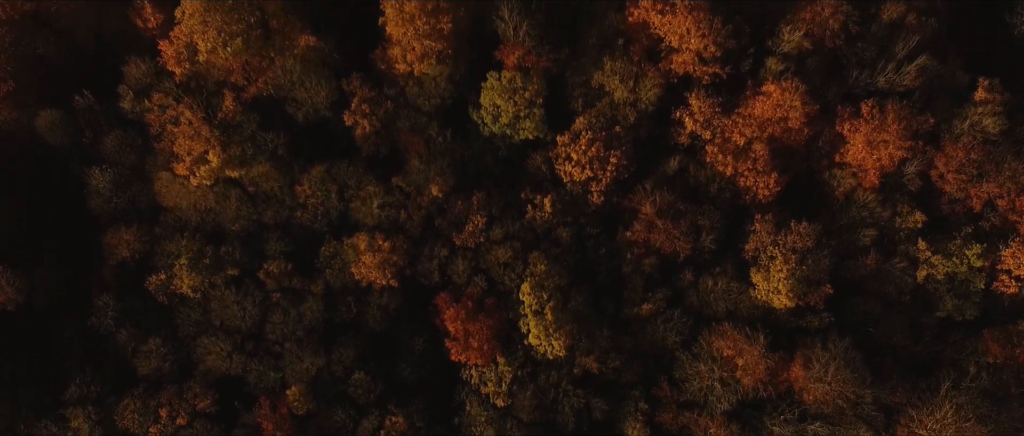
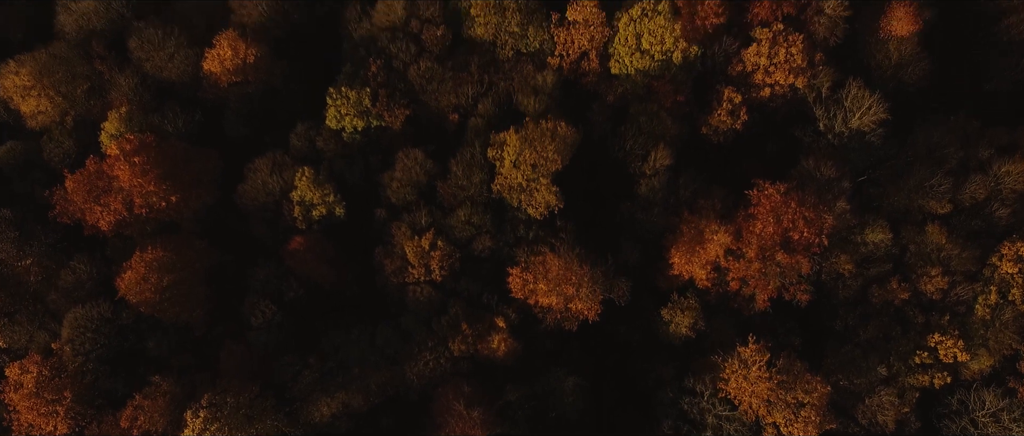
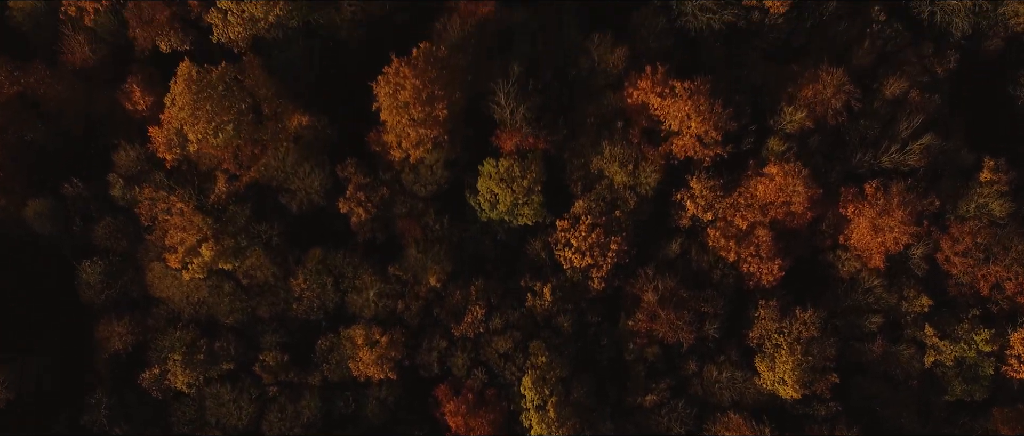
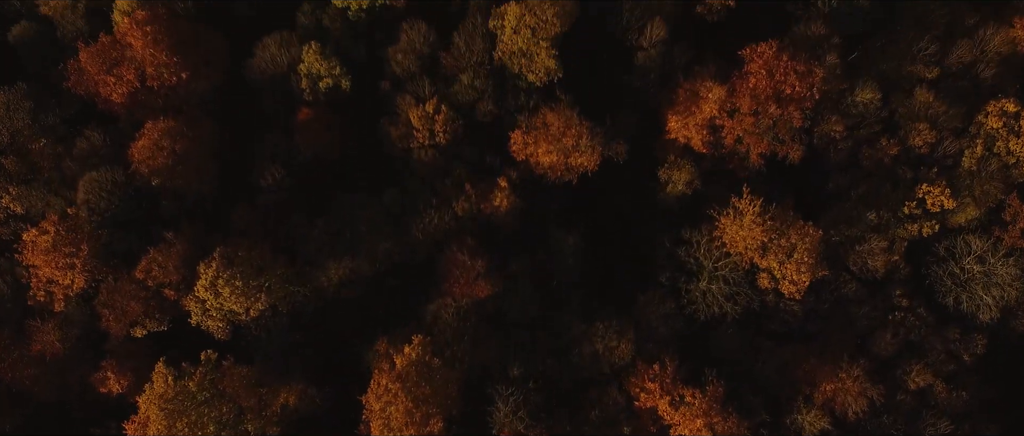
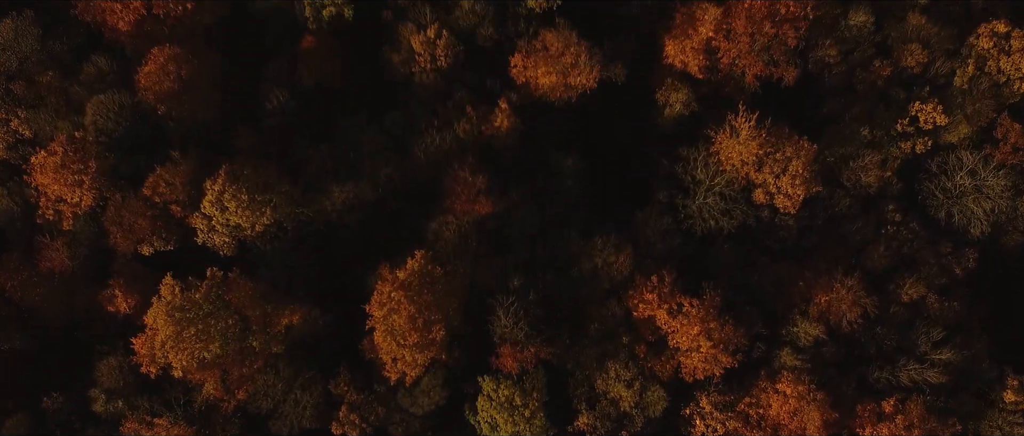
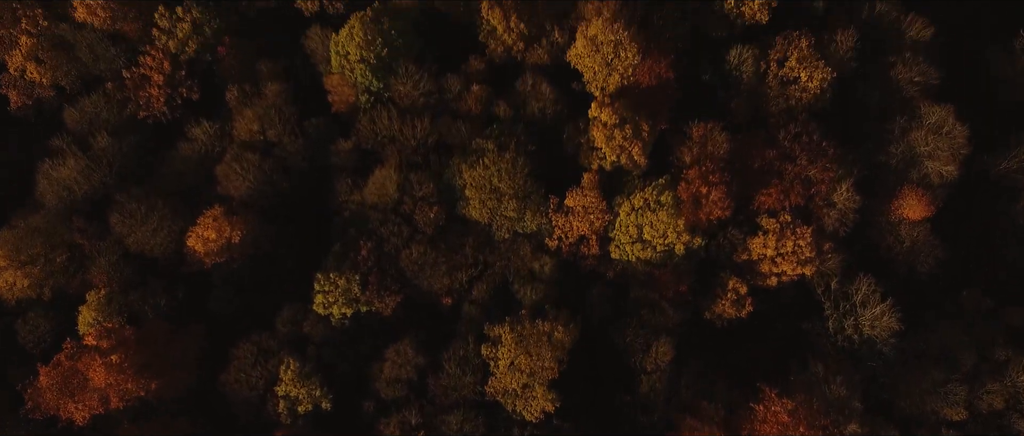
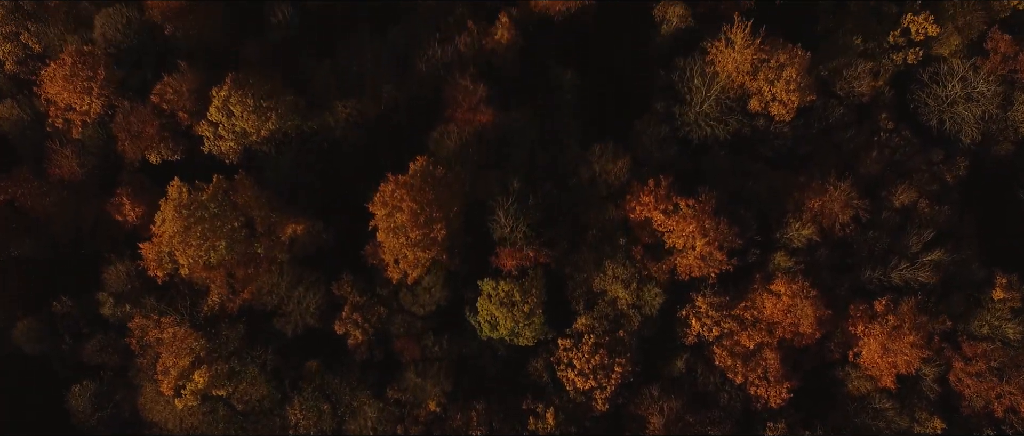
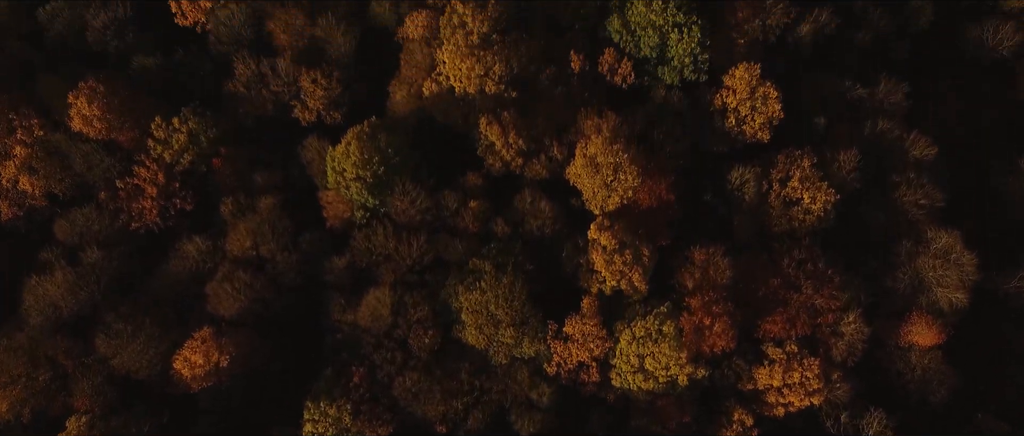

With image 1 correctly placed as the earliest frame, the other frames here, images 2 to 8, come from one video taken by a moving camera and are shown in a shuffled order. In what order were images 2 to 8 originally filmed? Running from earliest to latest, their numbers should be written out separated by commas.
3, 7, 5, 4, 2, 6, 8
